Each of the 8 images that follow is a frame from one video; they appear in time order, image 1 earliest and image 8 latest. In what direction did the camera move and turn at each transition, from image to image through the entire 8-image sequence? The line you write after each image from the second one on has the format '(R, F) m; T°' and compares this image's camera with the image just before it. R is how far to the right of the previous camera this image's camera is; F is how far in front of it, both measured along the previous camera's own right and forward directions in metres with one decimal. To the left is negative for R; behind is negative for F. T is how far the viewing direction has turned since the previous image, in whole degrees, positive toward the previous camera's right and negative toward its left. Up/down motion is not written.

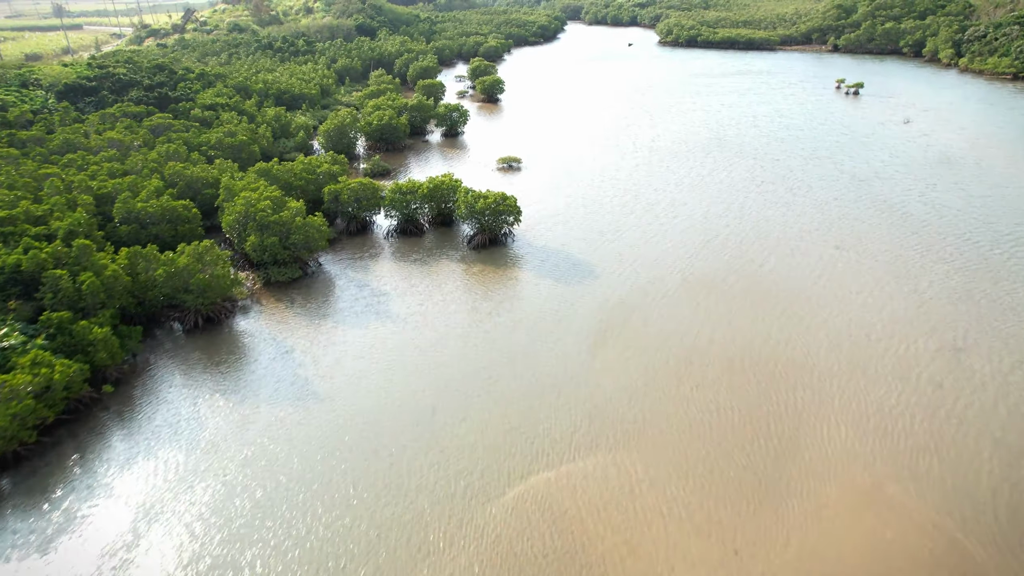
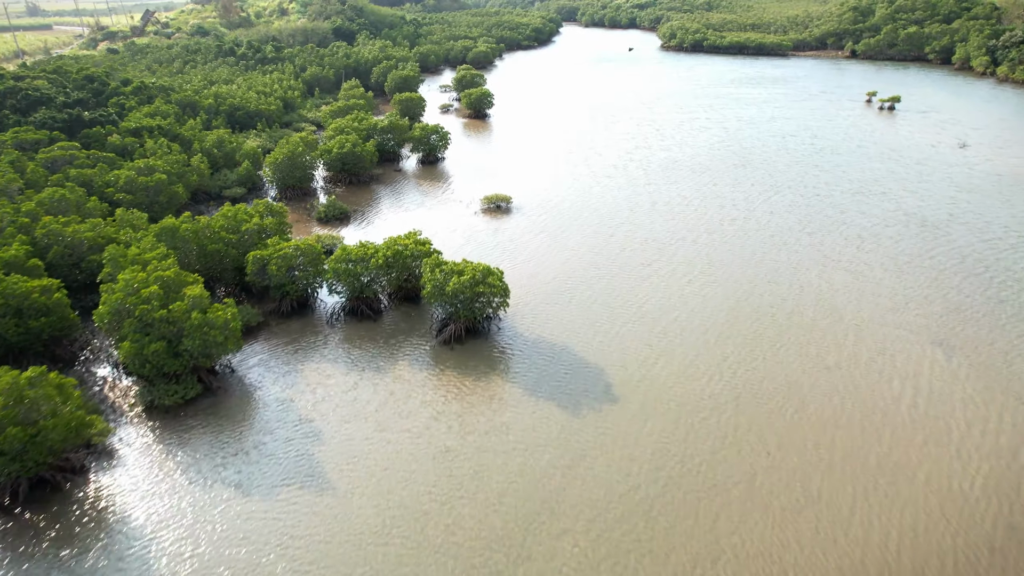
(+0.4, +11.0) m; 0°
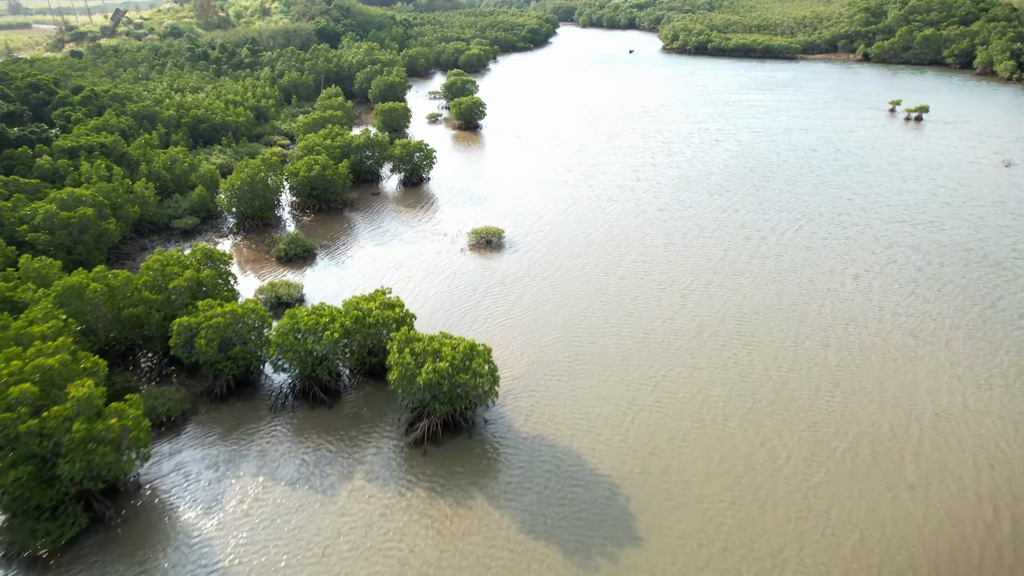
(+0.1, +6.8) m; 0°
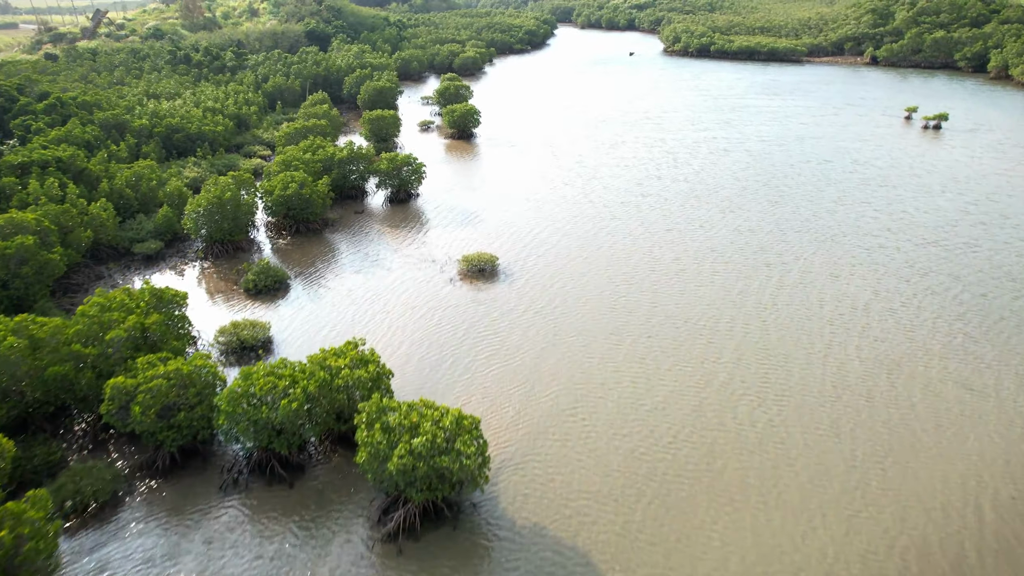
(+0.1, +4.1) m; 0°
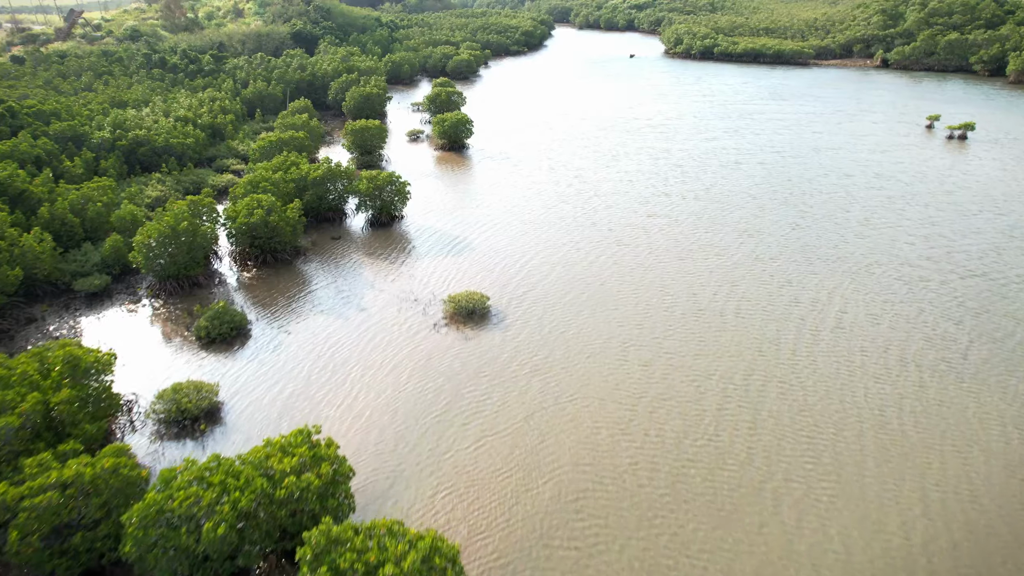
(+0.2, +4.9) m; 0°
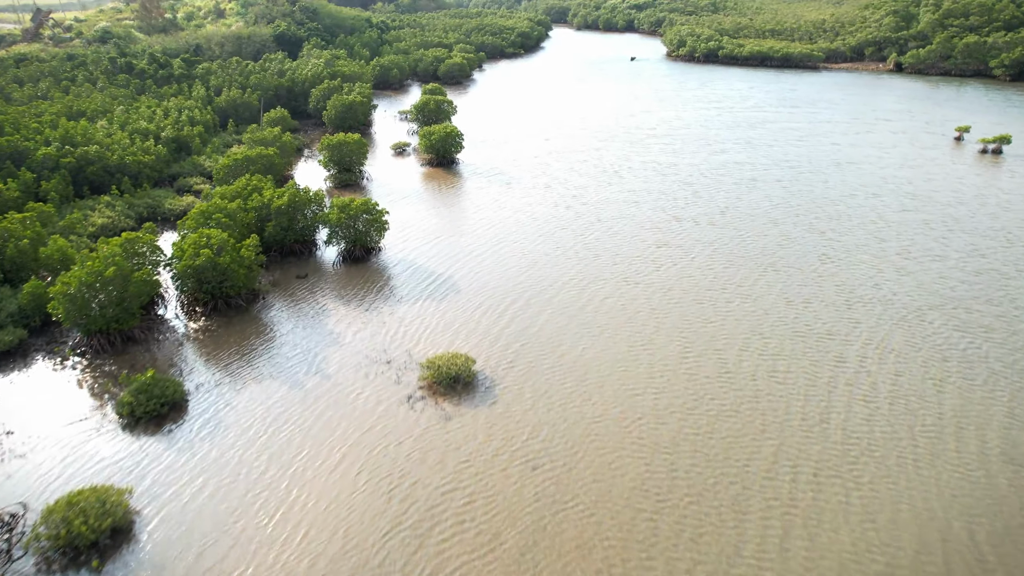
(+0.2, +5.7) m; 0°
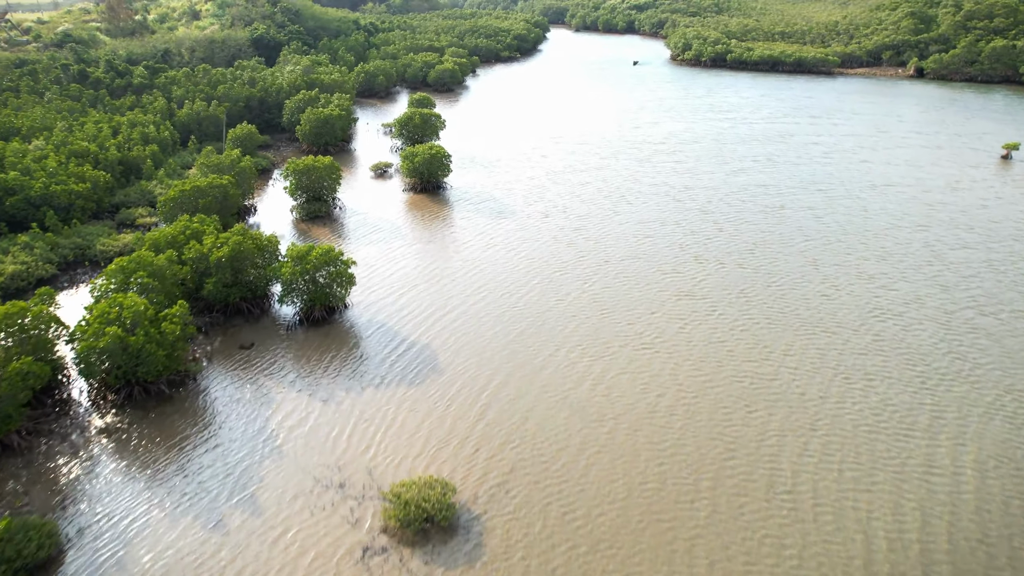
(+0.1, +7.1) m; 0°
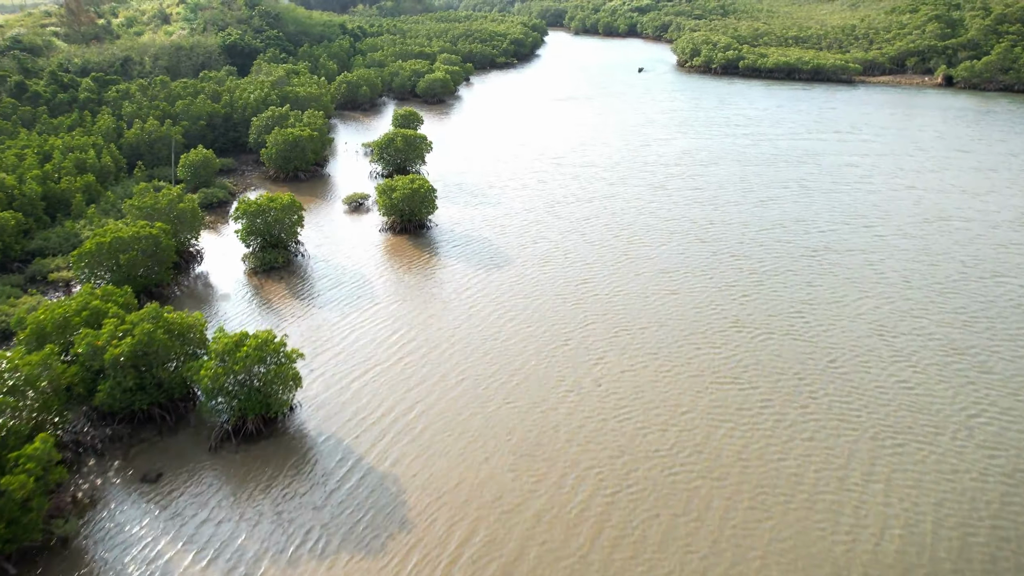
(0.0, +8.0) m; 0°
